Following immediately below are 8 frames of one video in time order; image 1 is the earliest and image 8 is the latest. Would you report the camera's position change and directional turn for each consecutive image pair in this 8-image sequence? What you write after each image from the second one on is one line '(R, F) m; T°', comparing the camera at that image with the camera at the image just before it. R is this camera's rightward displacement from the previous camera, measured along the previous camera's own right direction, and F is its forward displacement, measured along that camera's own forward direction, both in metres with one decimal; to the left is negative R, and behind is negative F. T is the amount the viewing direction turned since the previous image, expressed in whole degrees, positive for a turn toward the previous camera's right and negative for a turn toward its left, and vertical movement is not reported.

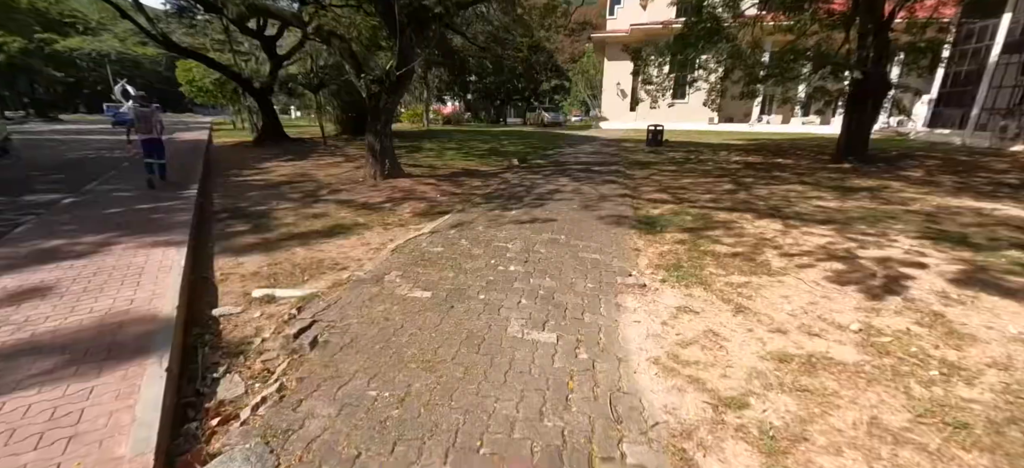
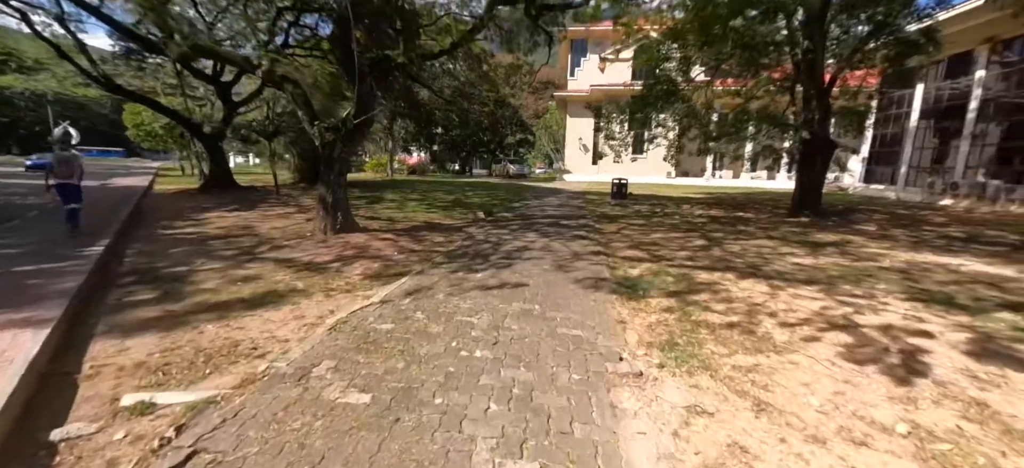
(0.0, +0.4) m; +5°
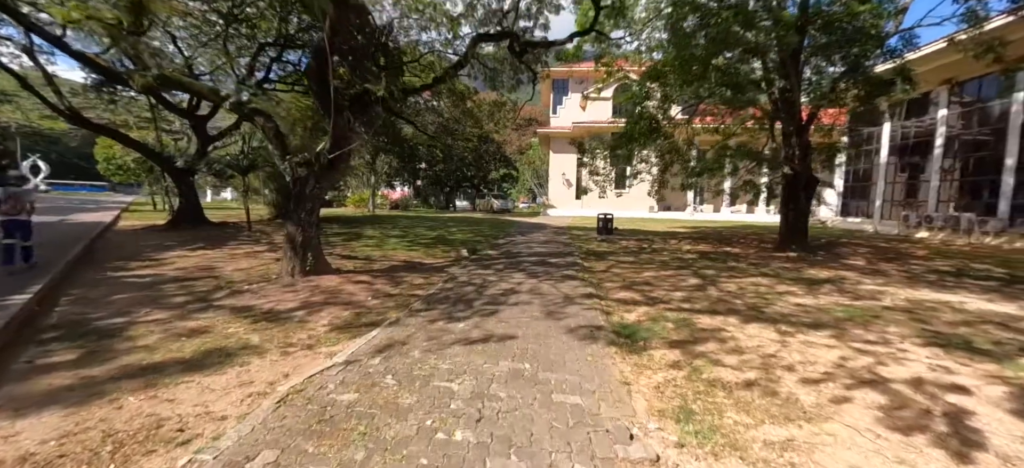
(0.0, +0.3) m; +2°
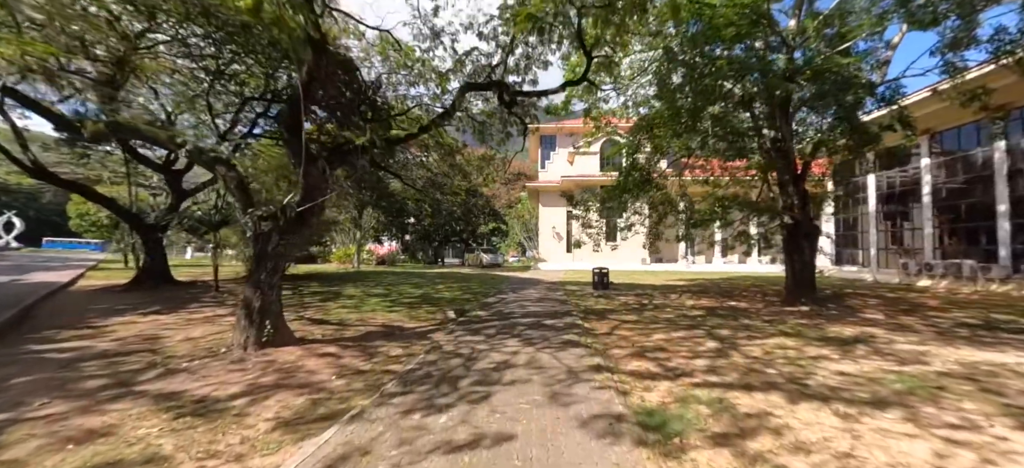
(0.0, +0.6) m; +2°
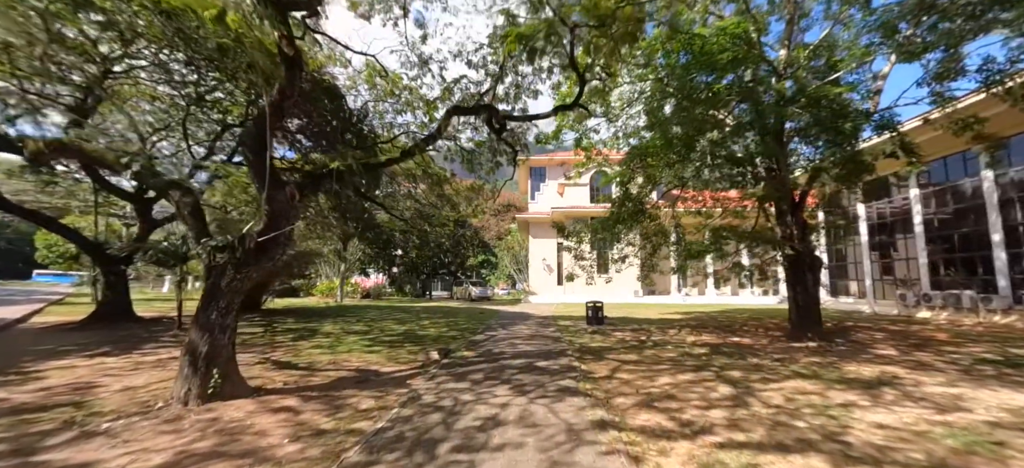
(0.0, +0.5) m; +1°
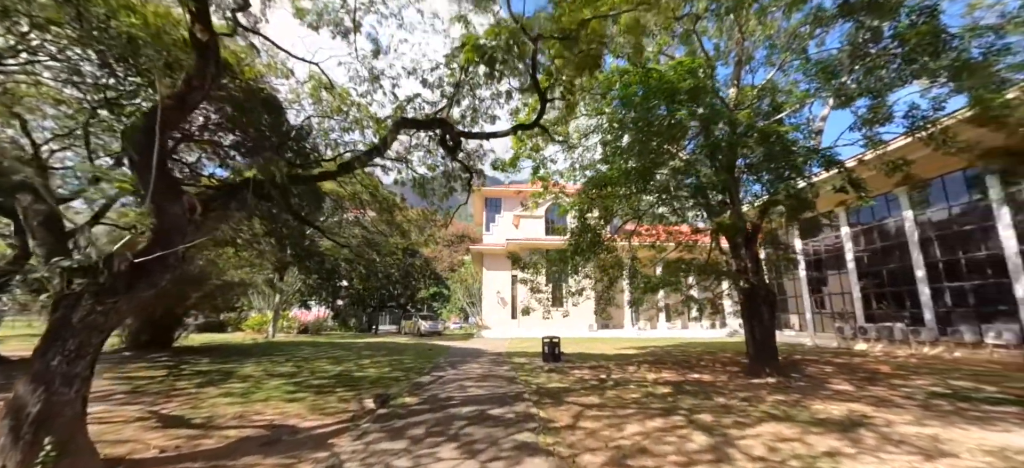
(0.0, +0.6) m; +6°
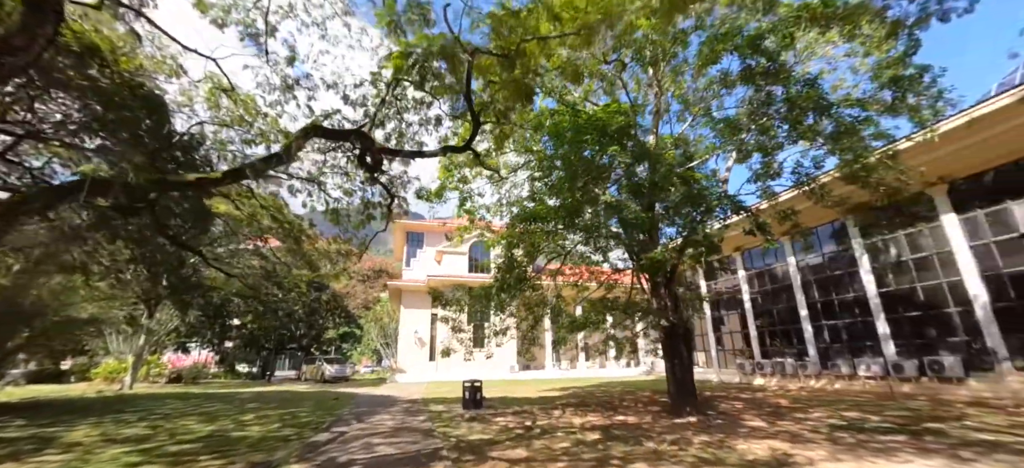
(0.0, +0.5) m; +11°
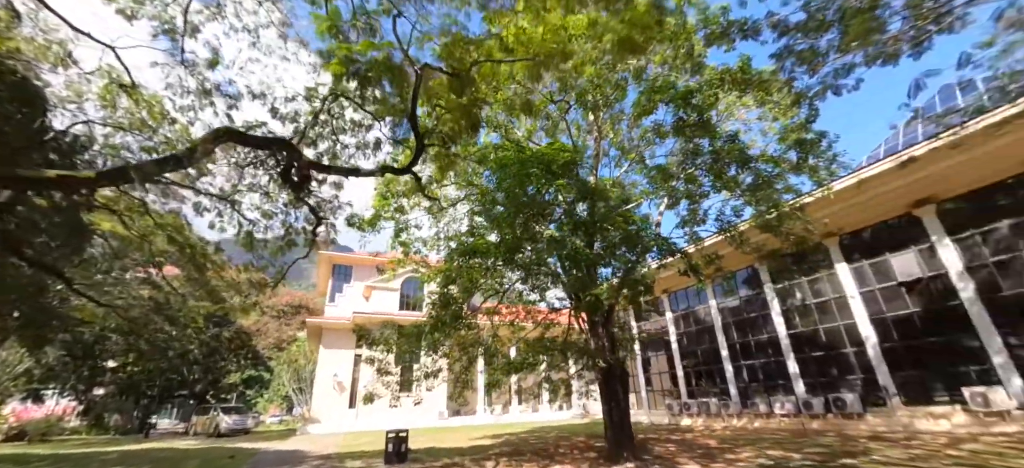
(-0.1, +0.3) m; +9°
